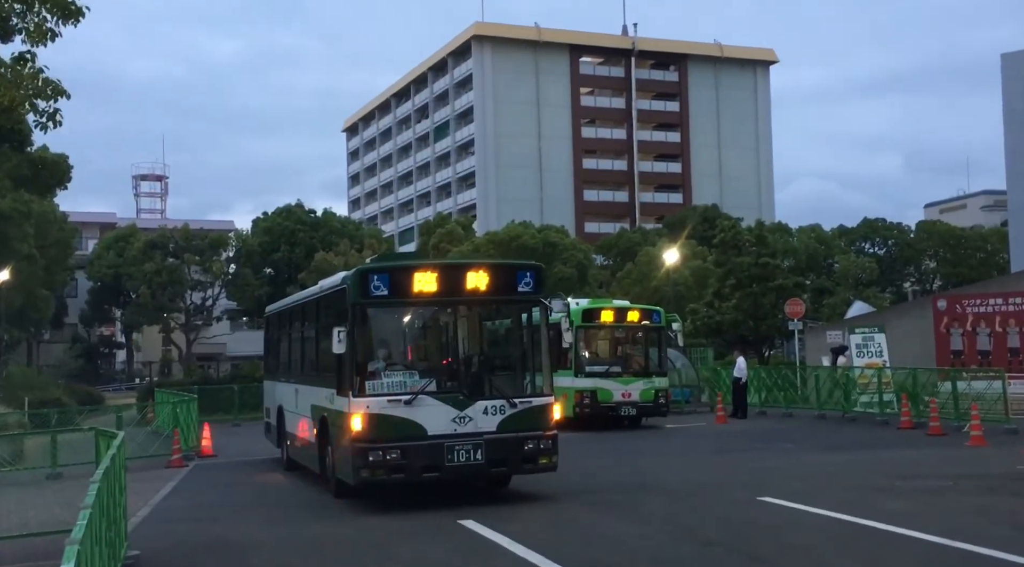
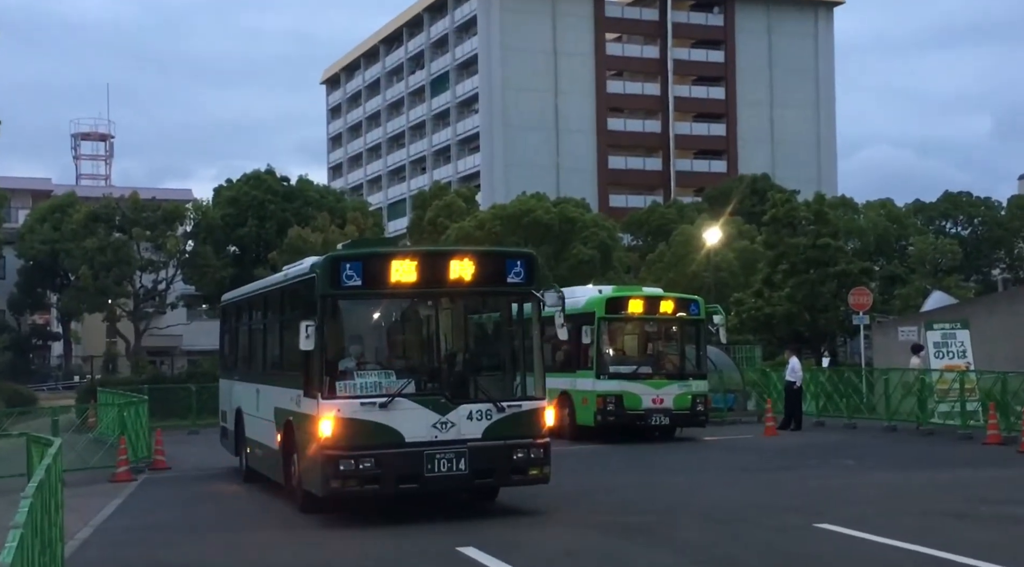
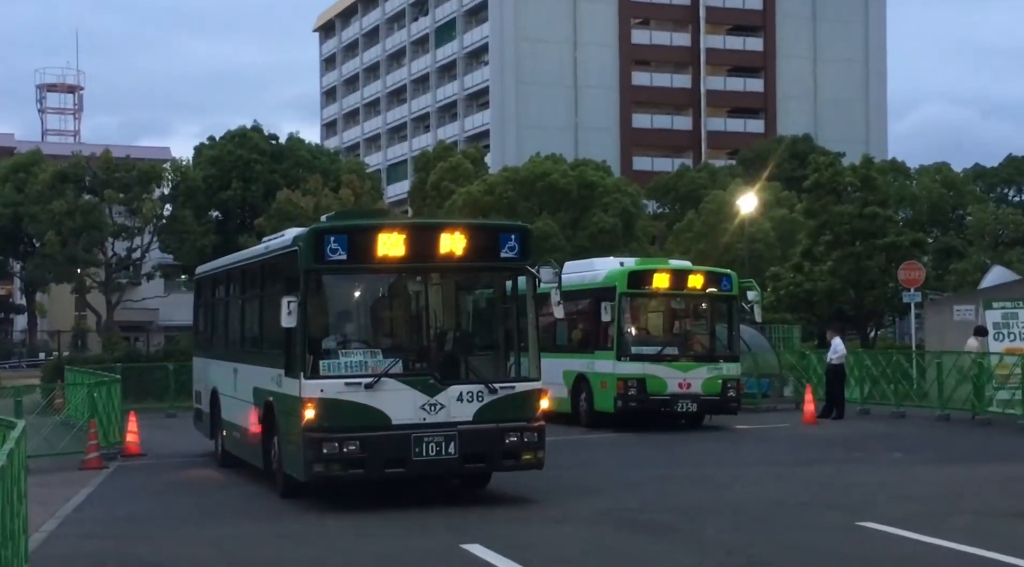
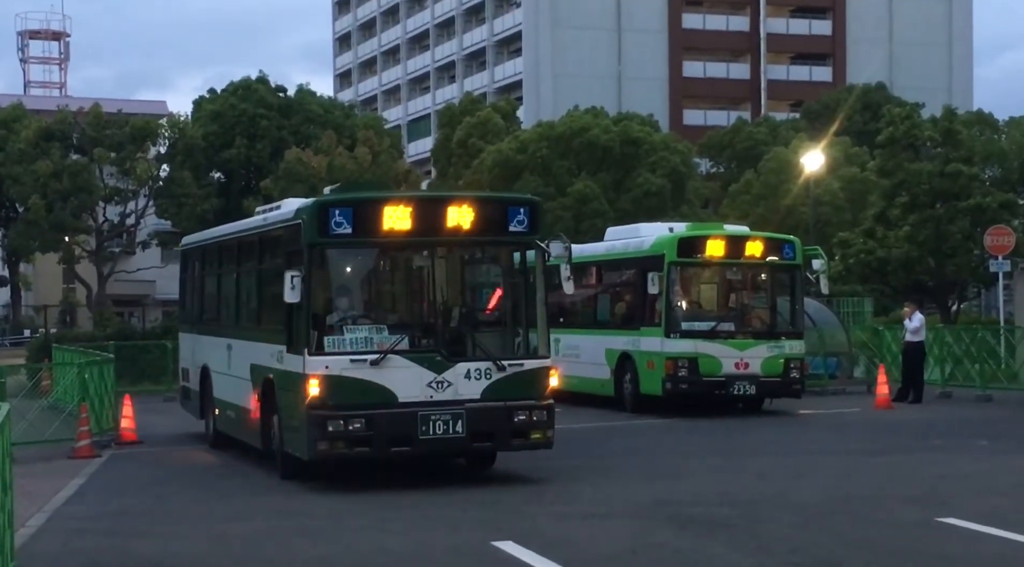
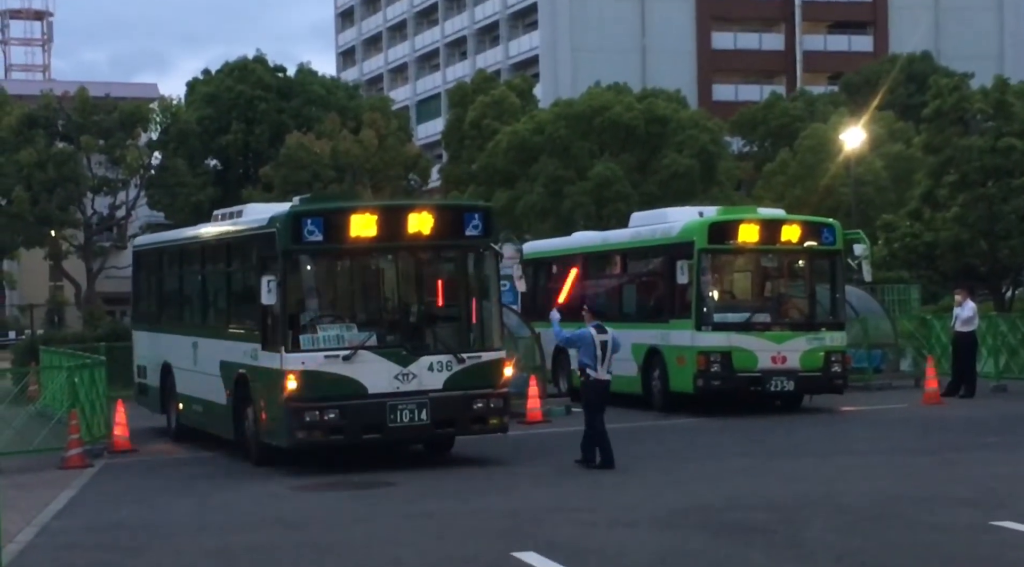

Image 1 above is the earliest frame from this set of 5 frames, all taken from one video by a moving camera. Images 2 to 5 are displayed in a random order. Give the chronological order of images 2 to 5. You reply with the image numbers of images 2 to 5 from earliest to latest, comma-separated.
2, 3, 4, 5
